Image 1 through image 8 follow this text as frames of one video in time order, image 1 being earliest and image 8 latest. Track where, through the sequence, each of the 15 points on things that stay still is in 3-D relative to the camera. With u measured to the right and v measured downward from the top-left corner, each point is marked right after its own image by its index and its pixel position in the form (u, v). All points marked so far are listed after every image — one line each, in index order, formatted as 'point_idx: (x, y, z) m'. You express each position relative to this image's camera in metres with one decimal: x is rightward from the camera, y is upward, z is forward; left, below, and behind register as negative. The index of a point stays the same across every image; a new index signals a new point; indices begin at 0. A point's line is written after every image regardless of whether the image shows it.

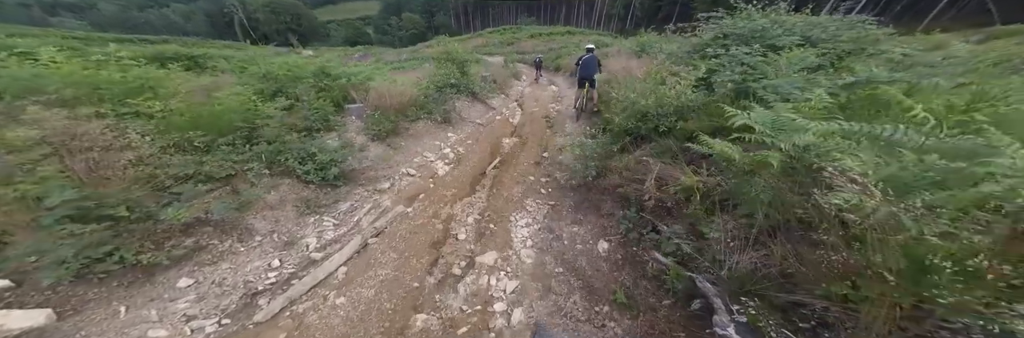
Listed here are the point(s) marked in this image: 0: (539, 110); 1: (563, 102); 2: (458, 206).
0: (+1.3, +3.2, +13.8) m
1: (+2.7, +3.9, +14.8) m
2: (-1.3, -0.8, +6.7) m
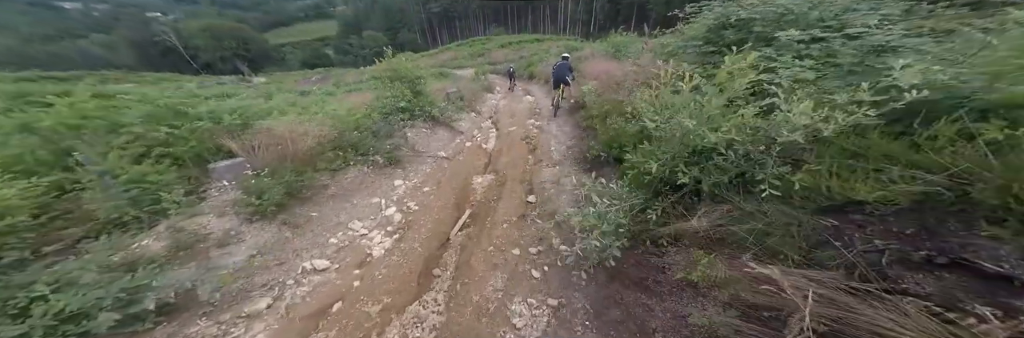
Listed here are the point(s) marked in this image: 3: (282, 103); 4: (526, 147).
0: (+0.2, +1.7, +11.1) m
1: (+1.4, +2.6, +12.3) m
2: (-1.6, -2.2, +3.7) m
3: (-9.7, +2.8, +12.2) m
4: (+0.6, +0.9, +9.7) m
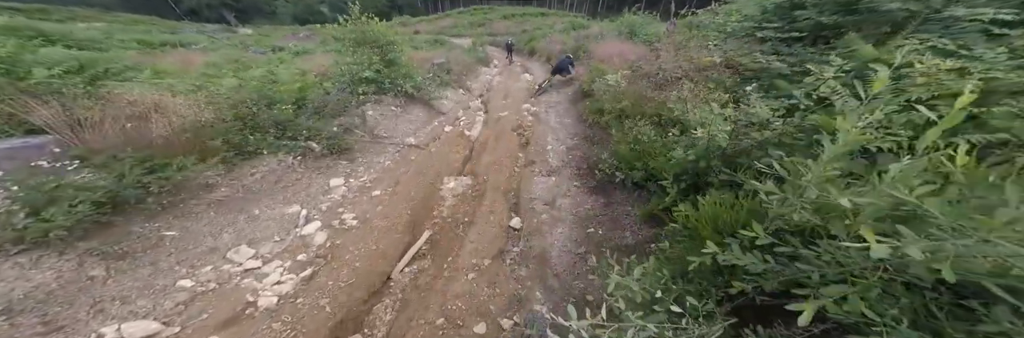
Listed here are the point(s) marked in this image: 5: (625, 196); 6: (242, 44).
0: (-0.1, +1.8, +9.0) m
1: (+1.2, +2.6, +10.1) m
2: (-2.0, -2.5, +1.9) m
3: (-9.9, +3.8, +9.7) m
4: (+0.2, +0.8, +7.6) m
5: (+1.8, -0.4, +4.7) m
6: (-17.7, +8.7, +18.4) m
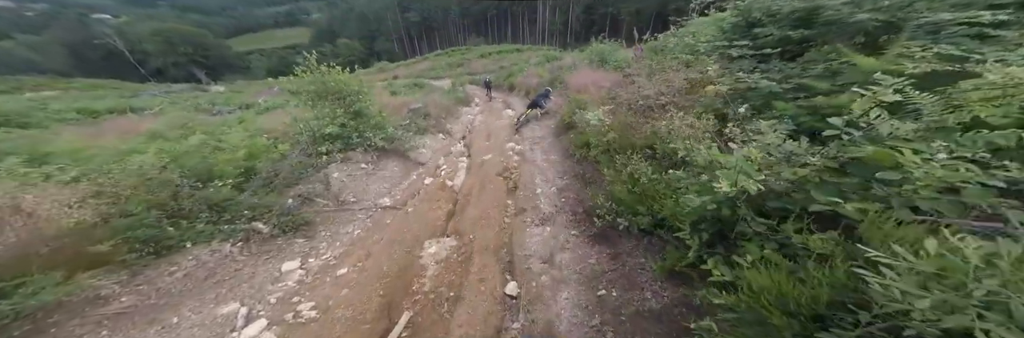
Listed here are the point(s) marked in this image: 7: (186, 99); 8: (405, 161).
0: (-0.7, +0.4, +8.5) m
1: (+0.5, +1.2, +9.8) m
2: (-1.8, -3.2, +0.8) m
3: (-10.6, +1.2, +8.9) m
4: (-0.2, -0.3, +7.0) m
5: (+1.7, -1.0, +4.1) m
6: (-19.3, +4.0, +17.7) m
7: (-22.2, +4.6, +19.4) m
8: (-3.0, +0.2, +8.0) m
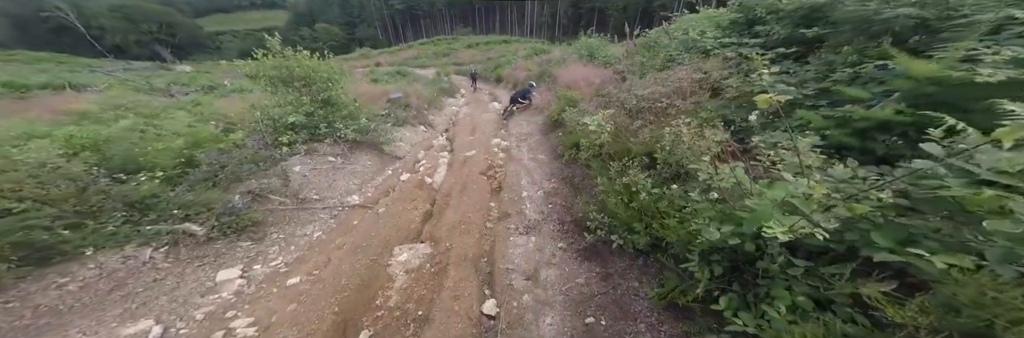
0: (-1.1, +0.5, +7.9) m
1: (0.0, +1.2, +9.2) m
2: (-2.0, -3.3, +0.3) m
3: (-11.0, +1.6, +7.9) m
4: (-0.5, -0.3, +6.5) m
5: (+1.4, -1.2, +3.7) m
6: (-19.9, +4.9, +16.2) m
7: (-22.9, +5.7, +17.8) m
8: (-3.4, +0.3, +7.4) m
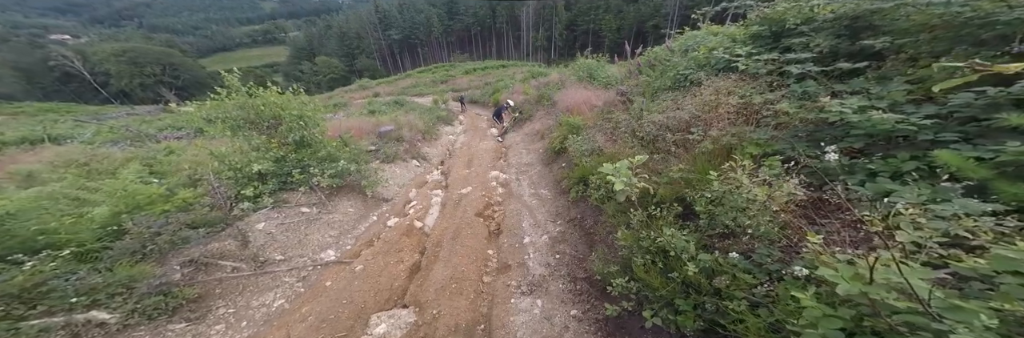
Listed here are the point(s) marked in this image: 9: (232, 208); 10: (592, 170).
0: (-1.1, -0.5, +7.1) m
1: (0.0, +0.2, +8.5) m
2: (-1.9, -3.7, -0.8) m
3: (-11.1, +0.2, +7.2) m
4: (-0.5, -1.2, +5.7) m
5: (+1.5, -1.7, +2.8) m
6: (-20.1, +2.4, +15.9) m
7: (-23.1, +3.0, +17.5) m
8: (-3.4, -0.7, +6.6) m
9: (-5.2, -0.6, +5.5) m
10: (+1.6, 0.0, +5.6) m
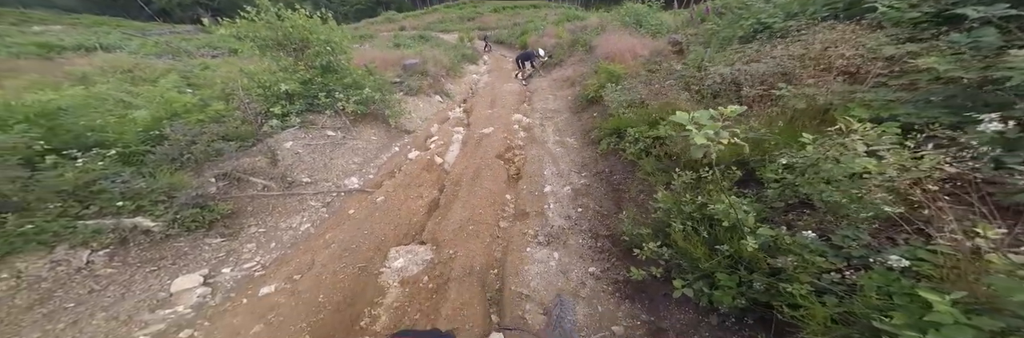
0: (-0.5, +0.8, +6.8) m
1: (+0.8, +1.6, +8.0) m
2: (-2.2, -3.5, -0.4) m
3: (-10.3, +2.5, +7.4) m
4: (-0.1, -0.1, +5.4) m
5: (+1.6, -1.3, +2.5) m
6: (-18.4, +7.0, +16.1) m
7: (-21.2, +8.1, +17.8) m
8: (-2.9, +0.8, +6.5) m
9: (-4.7, +0.9, +5.5) m
10: (+2.1, +0.8, +5.0) m
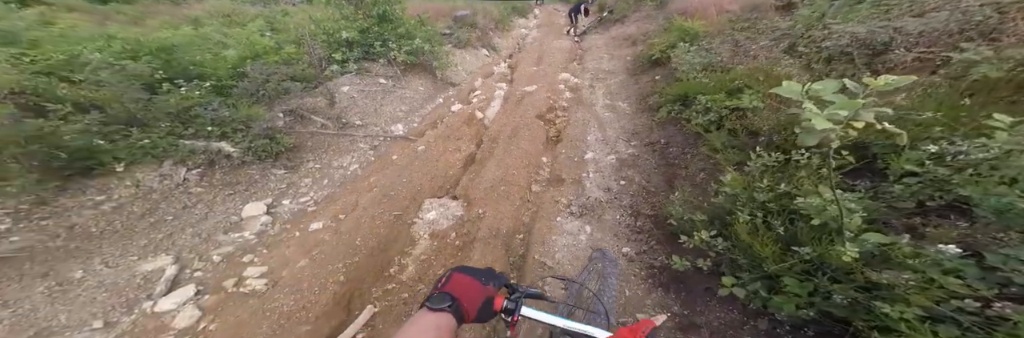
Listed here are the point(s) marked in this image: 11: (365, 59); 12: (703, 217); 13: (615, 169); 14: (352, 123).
0: (+0.6, +1.6, +6.4) m
1: (+2.1, +2.4, +7.2) m
2: (-2.7, -3.1, +0.2) m
3: (-8.8, +4.5, +8.4) m
4: (+0.6, +0.5, +5.1) m
5: (+1.7, -1.1, +2.1) m
6: (-14.7, +10.7, +17.7) m
7: (-17.1, +12.3, +19.7) m
8: (-1.8, +1.8, +6.4) m
9: (-3.8, +2.0, +5.8) m
10: (+2.8, +1.1, +4.2) m
11: (-3.2, +2.3, +6.3) m
12: (+1.7, -0.4, +2.7) m
13: (+1.5, -0.1, +4.1) m
14: (-2.8, +0.7, +5.0) m
